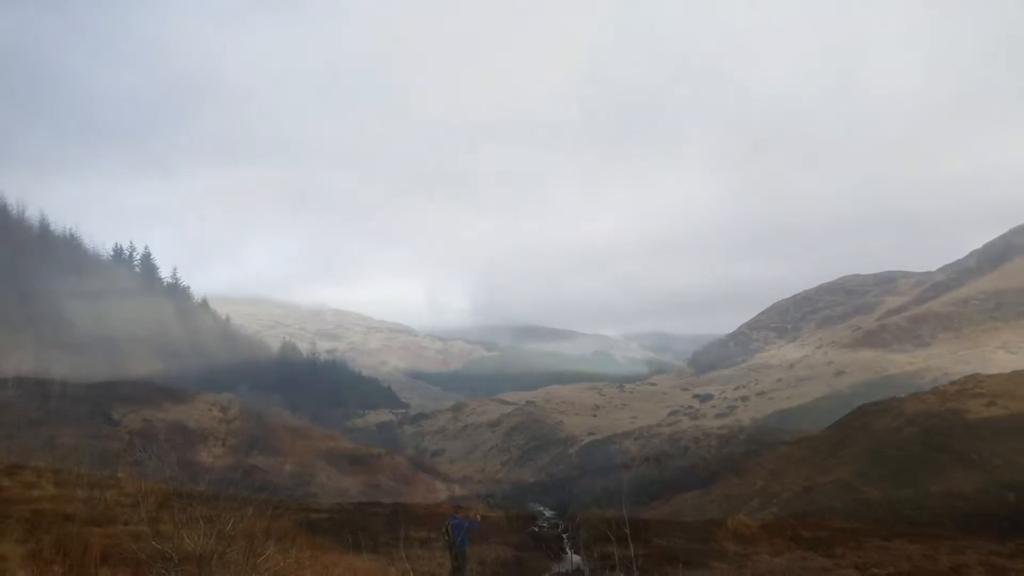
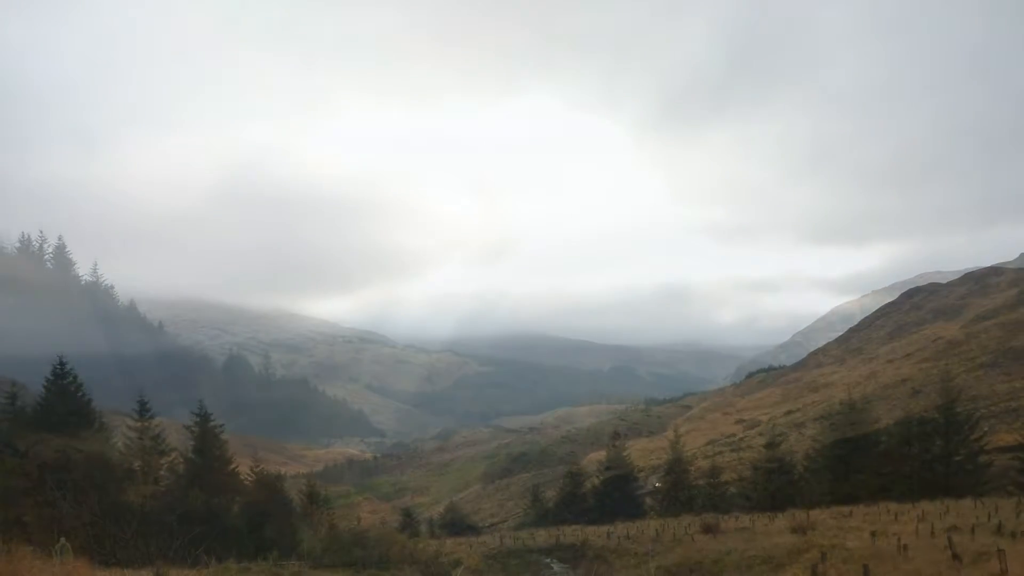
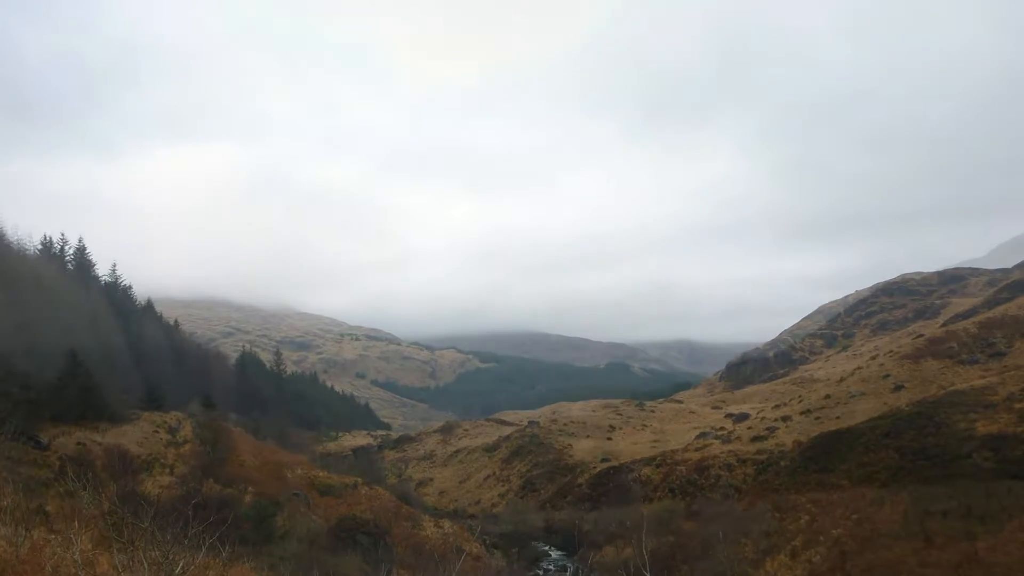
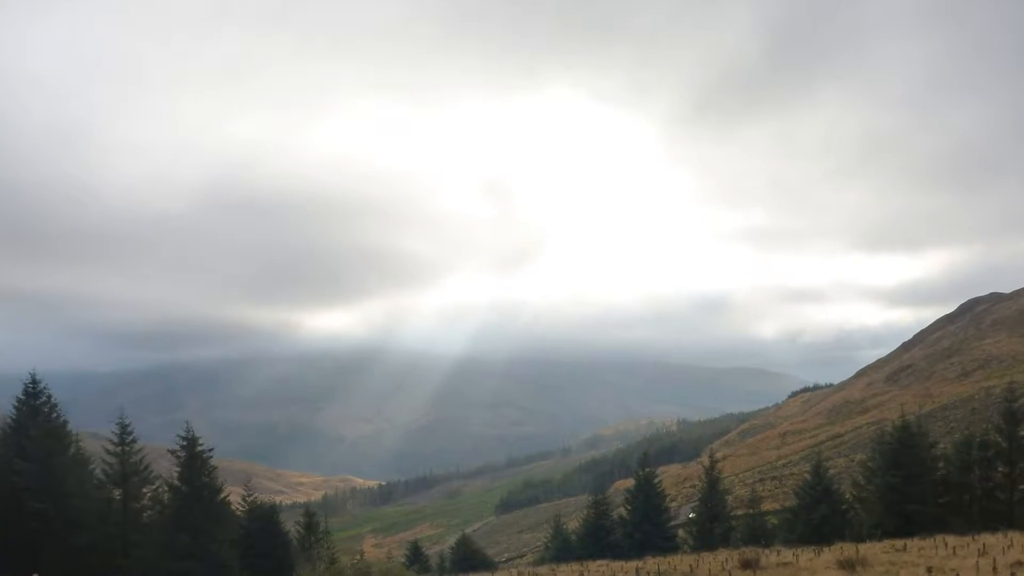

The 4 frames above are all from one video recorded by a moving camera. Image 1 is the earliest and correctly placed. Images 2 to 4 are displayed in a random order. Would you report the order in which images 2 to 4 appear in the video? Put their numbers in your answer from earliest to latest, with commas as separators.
3, 2, 4
